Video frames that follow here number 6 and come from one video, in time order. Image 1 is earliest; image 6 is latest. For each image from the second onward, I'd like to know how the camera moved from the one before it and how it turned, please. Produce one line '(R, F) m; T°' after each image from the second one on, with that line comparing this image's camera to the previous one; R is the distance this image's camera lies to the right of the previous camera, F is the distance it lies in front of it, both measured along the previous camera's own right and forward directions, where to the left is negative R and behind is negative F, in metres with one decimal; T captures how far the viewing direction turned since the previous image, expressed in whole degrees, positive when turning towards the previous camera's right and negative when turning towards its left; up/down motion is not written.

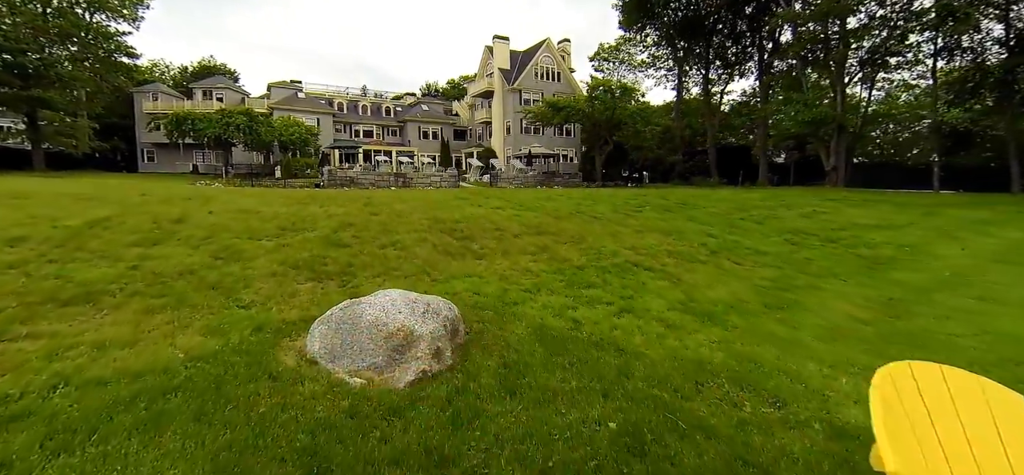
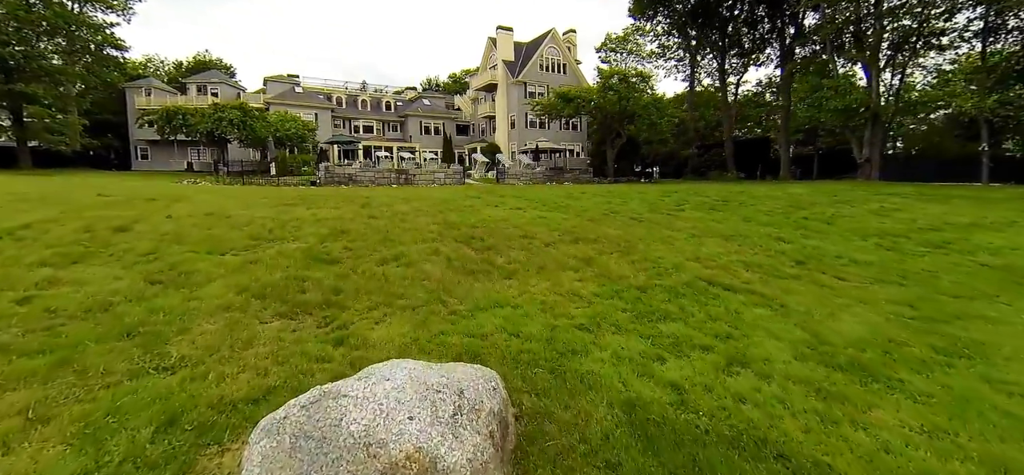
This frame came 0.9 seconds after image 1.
(-0.4, +1.7) m; 0°
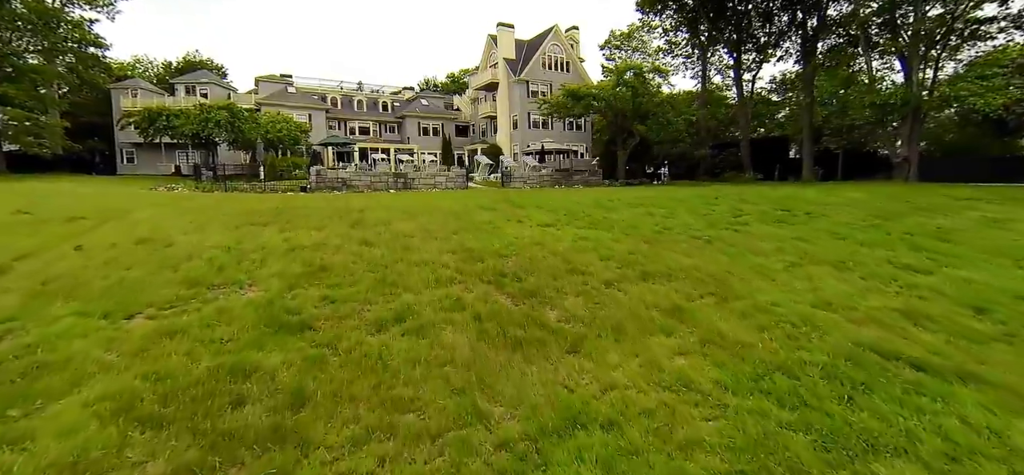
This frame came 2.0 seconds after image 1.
(-0.5, +2.0) m; 0°
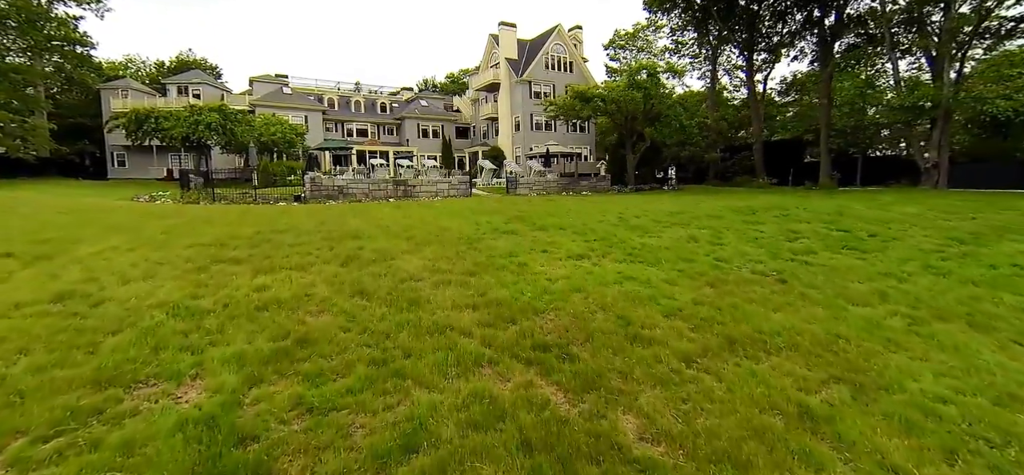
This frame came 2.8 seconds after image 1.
(-0.4, +1.3) m; 0°
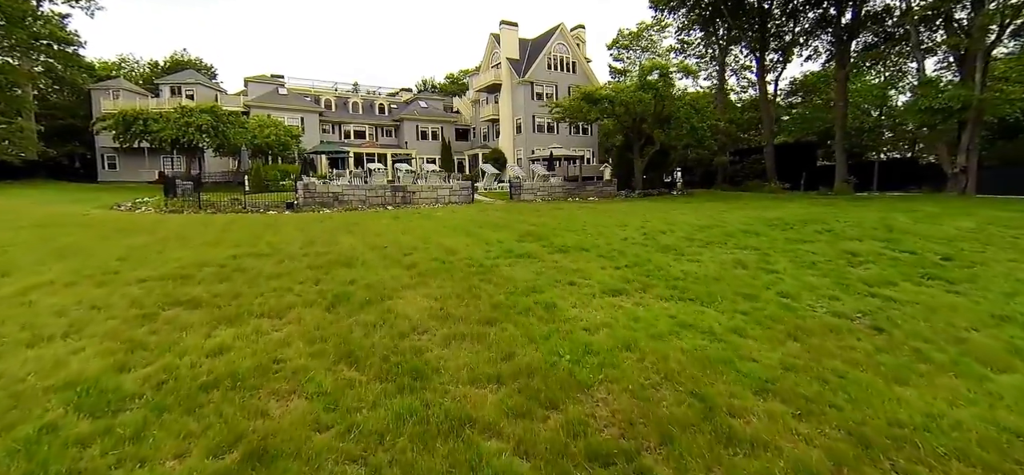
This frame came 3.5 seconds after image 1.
(-0.3, +1.2) m; 0°
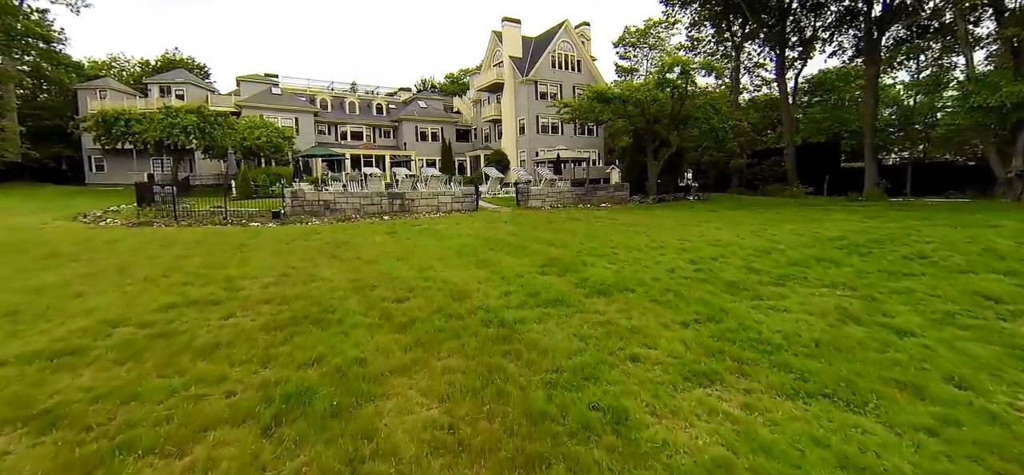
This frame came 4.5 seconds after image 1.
(-0.3, +1.9) m; 0°
